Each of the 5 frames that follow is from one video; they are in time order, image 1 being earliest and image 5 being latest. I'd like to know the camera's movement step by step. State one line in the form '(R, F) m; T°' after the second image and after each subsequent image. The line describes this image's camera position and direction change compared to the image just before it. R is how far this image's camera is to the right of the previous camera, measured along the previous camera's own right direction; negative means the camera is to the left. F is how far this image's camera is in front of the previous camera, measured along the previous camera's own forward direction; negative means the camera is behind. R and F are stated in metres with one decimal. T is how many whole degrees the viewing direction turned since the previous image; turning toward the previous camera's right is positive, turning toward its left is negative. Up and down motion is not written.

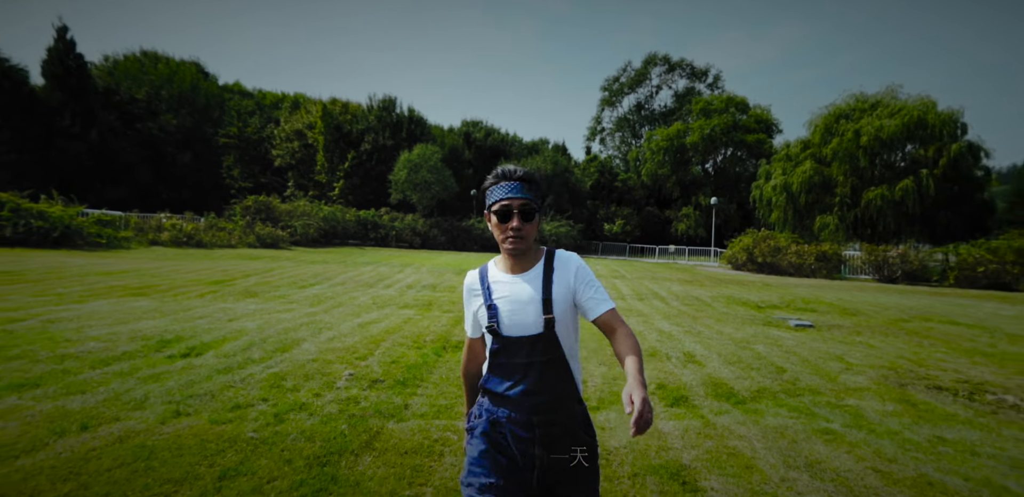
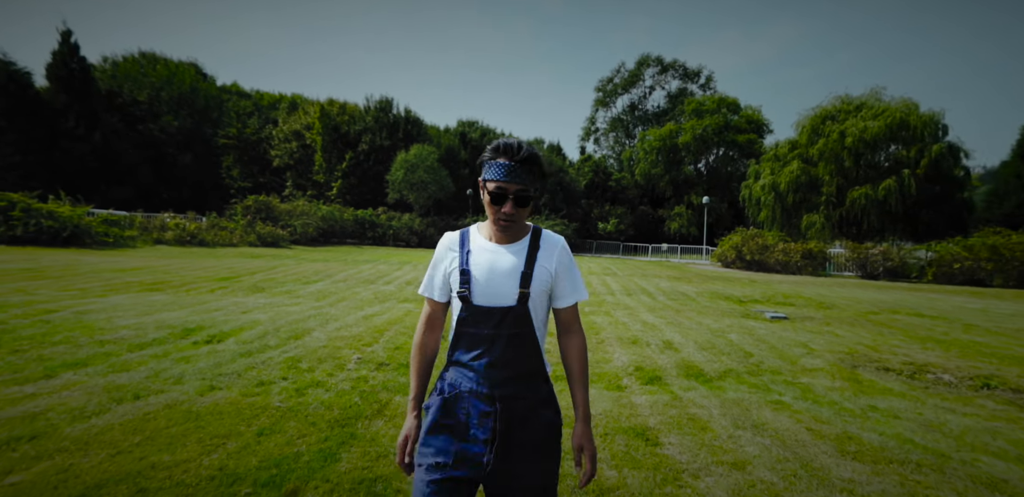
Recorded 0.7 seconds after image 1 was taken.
(0.0, -0.6) m; 0°
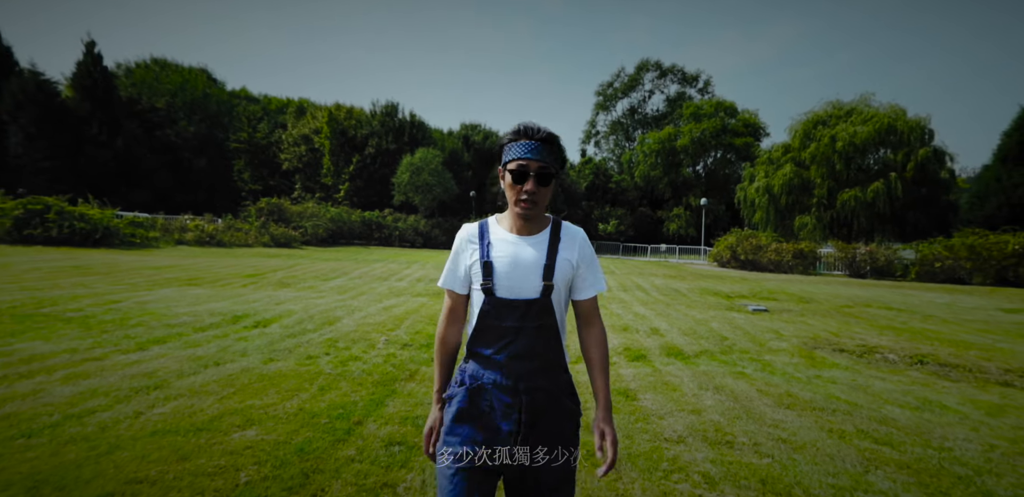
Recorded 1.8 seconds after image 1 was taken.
(0.0, -0.9) m; 0°
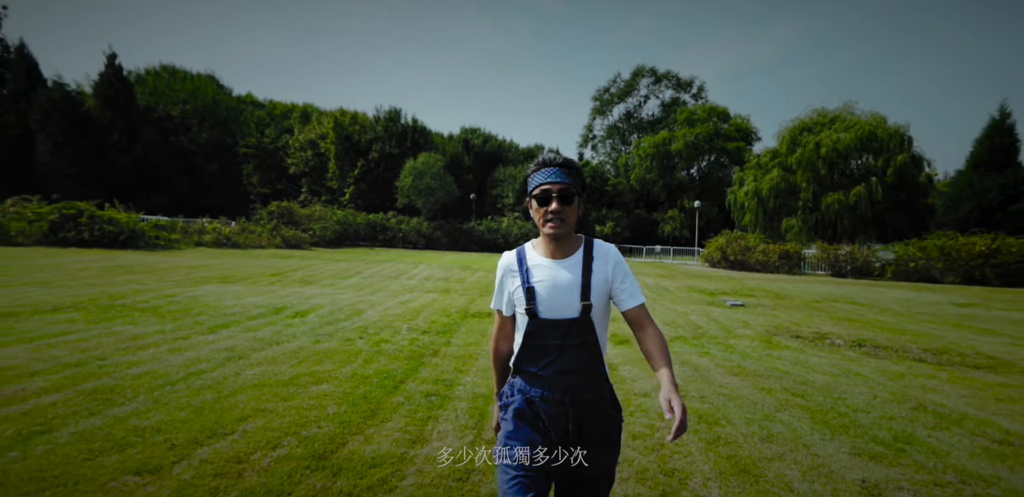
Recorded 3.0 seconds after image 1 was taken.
(-0.1, -1.1) m; 0°
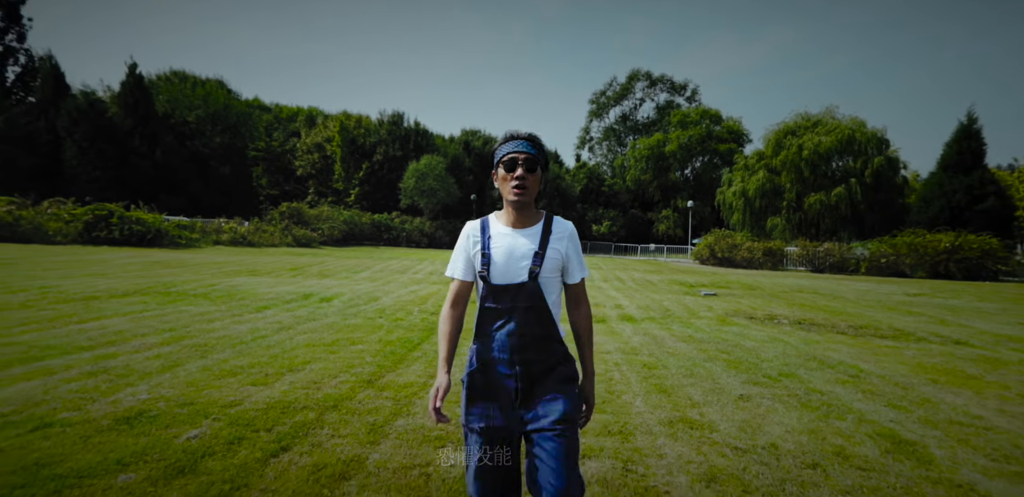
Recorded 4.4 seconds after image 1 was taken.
(+0.1, -1.3) m; 0°
